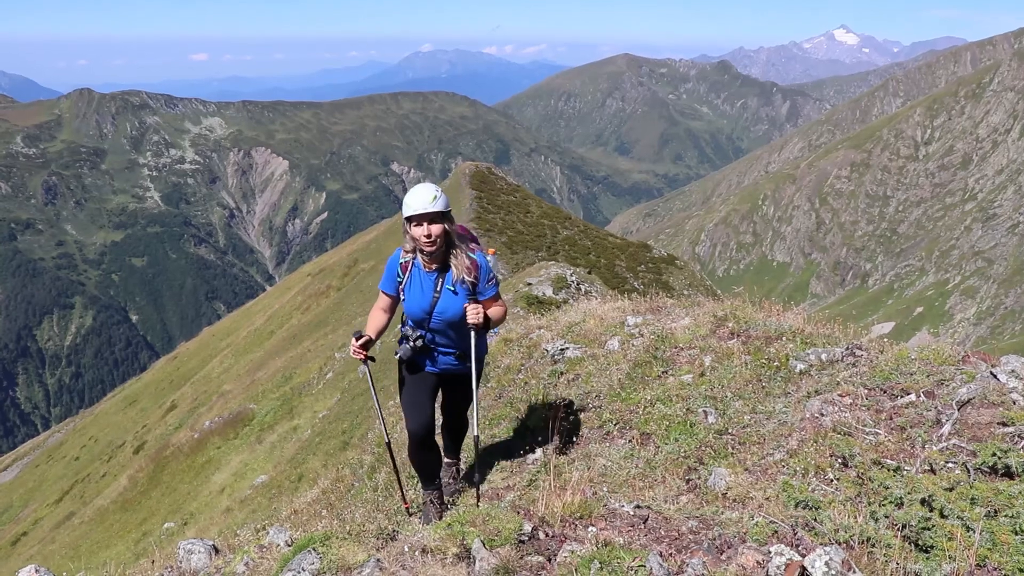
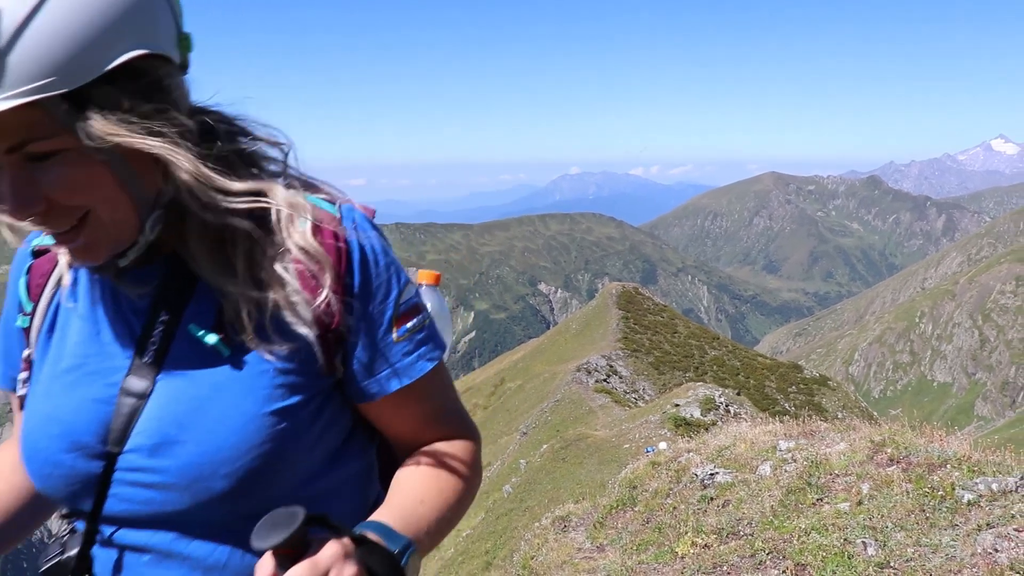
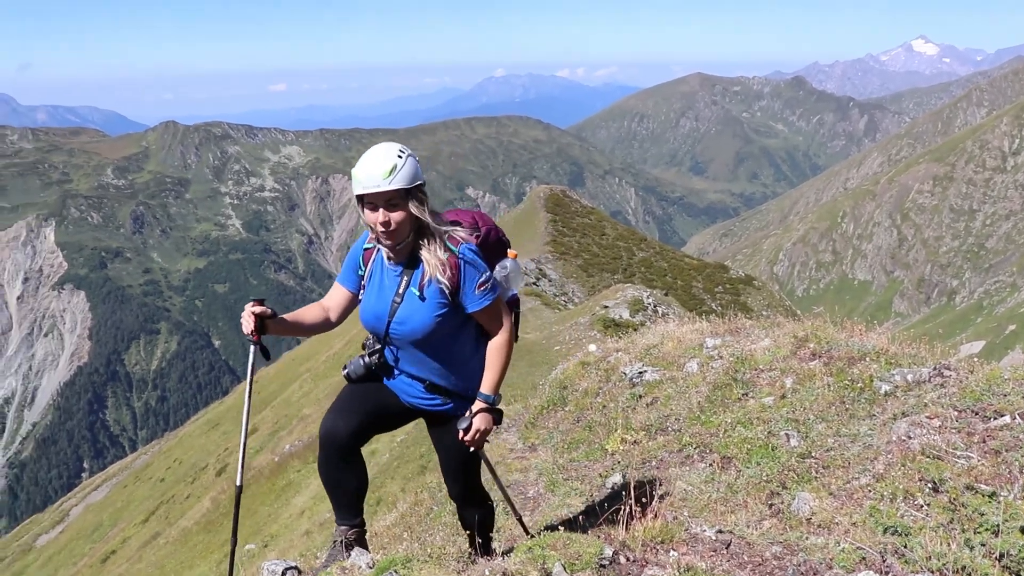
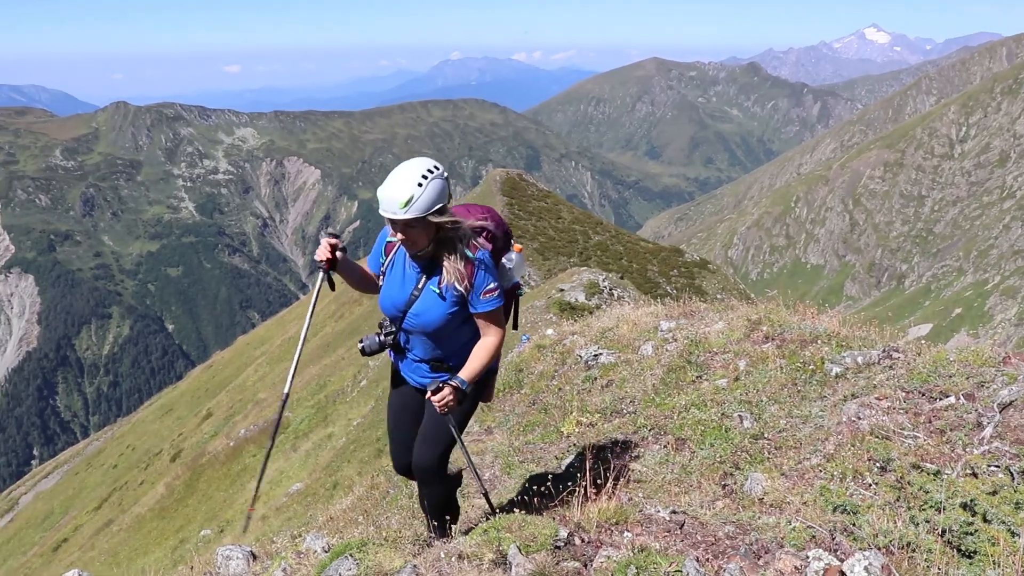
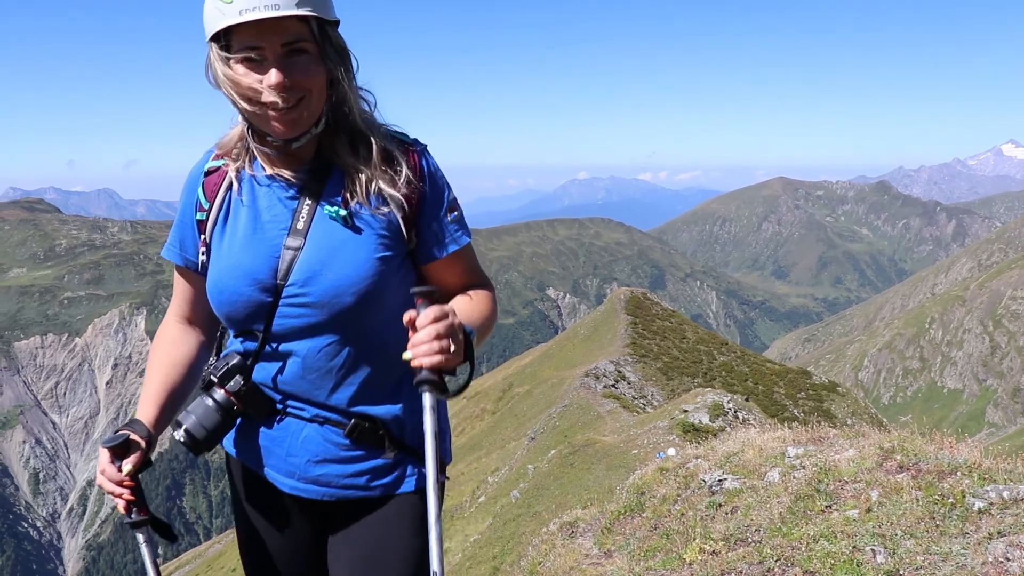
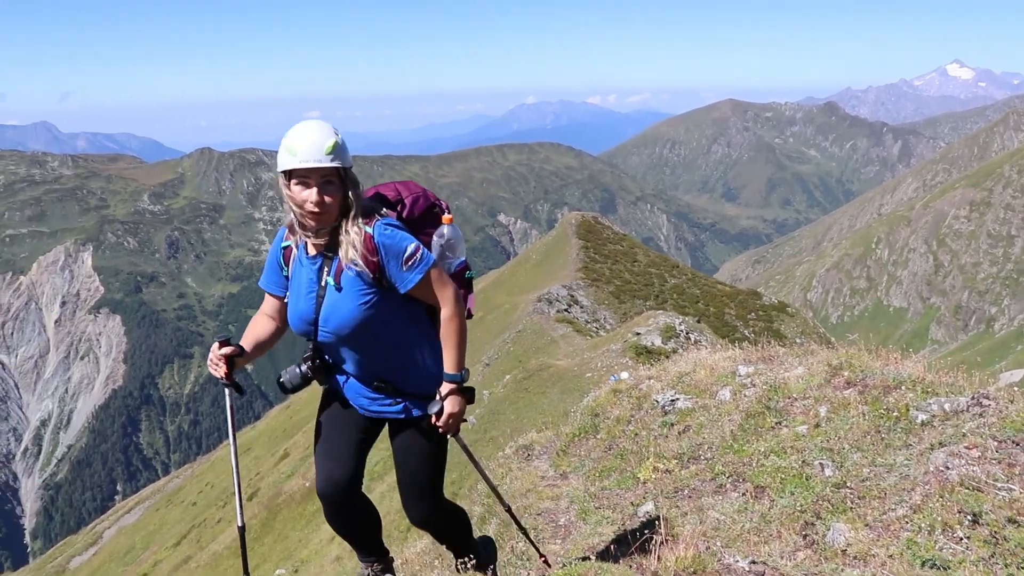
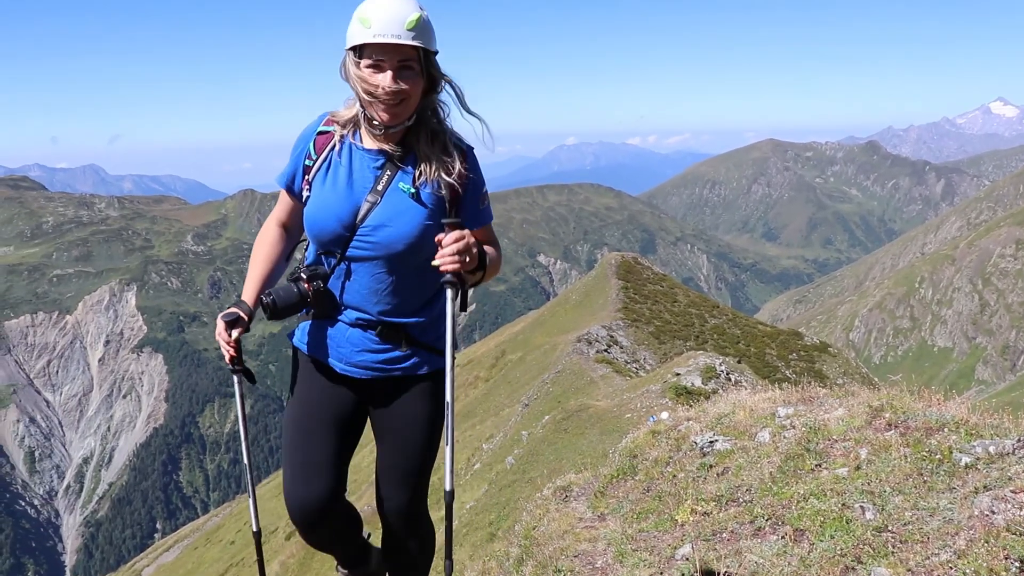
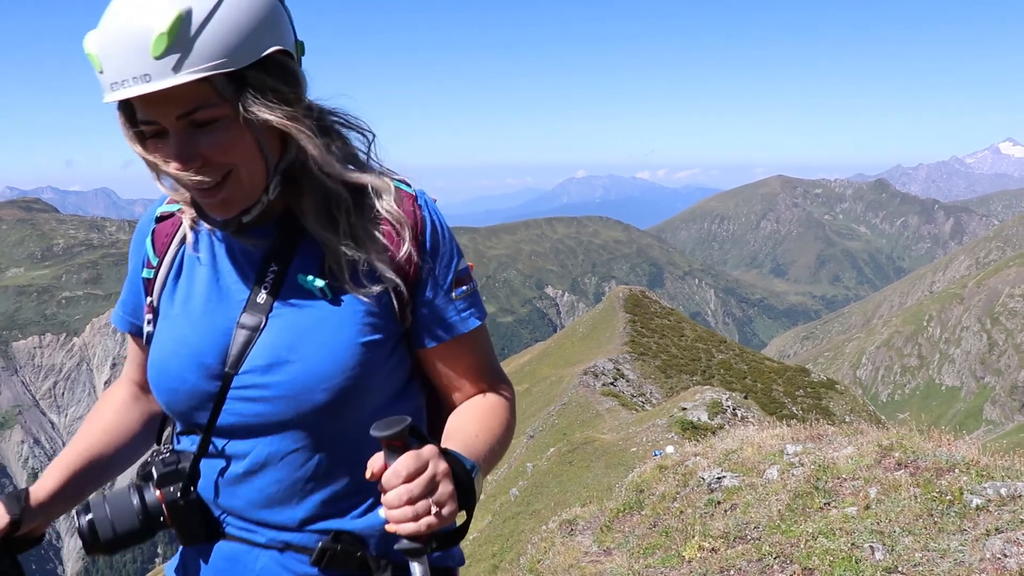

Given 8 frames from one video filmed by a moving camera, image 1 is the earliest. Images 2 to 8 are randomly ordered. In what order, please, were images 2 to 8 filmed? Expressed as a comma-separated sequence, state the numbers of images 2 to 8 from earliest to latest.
4, 3, 6, 7, 5, 8, 2
